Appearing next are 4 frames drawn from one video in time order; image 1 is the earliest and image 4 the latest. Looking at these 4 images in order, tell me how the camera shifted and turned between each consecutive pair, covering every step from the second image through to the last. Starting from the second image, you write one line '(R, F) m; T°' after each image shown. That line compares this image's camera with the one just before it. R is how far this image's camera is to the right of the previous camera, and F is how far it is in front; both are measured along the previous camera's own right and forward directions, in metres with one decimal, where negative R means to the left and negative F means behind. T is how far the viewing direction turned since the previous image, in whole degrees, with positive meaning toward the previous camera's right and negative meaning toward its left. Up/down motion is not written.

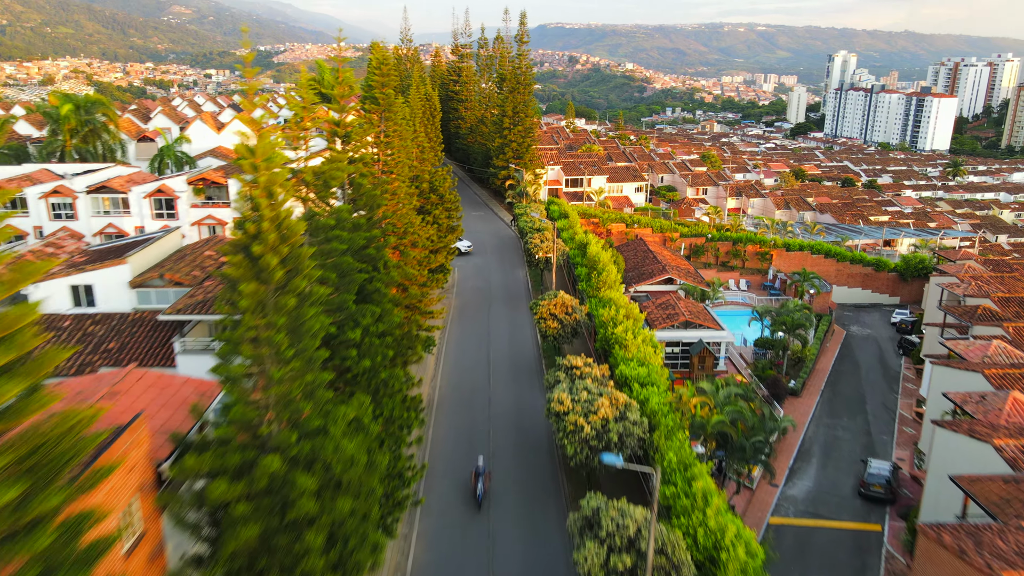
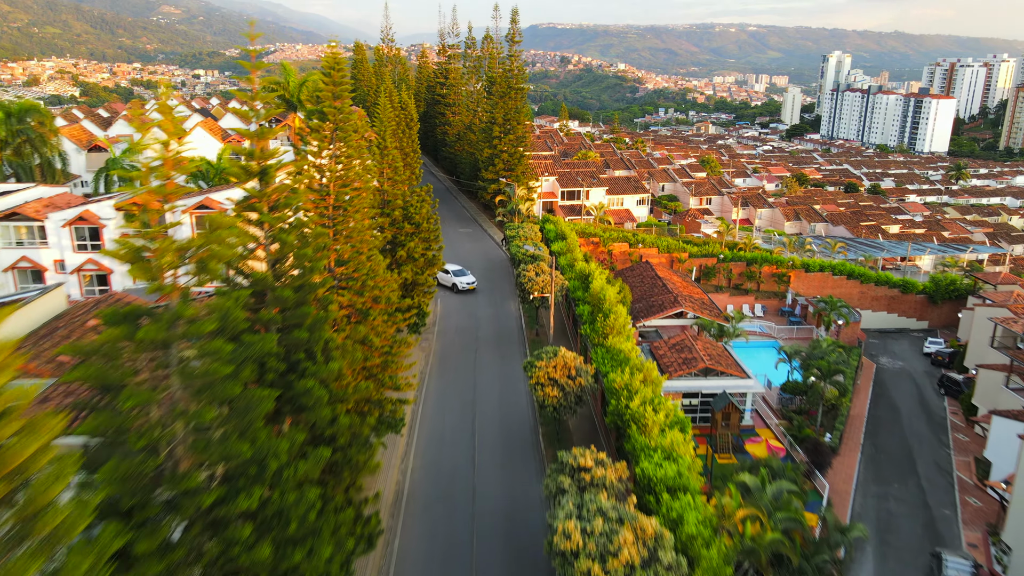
(+0.1, +3.7) m; +1°
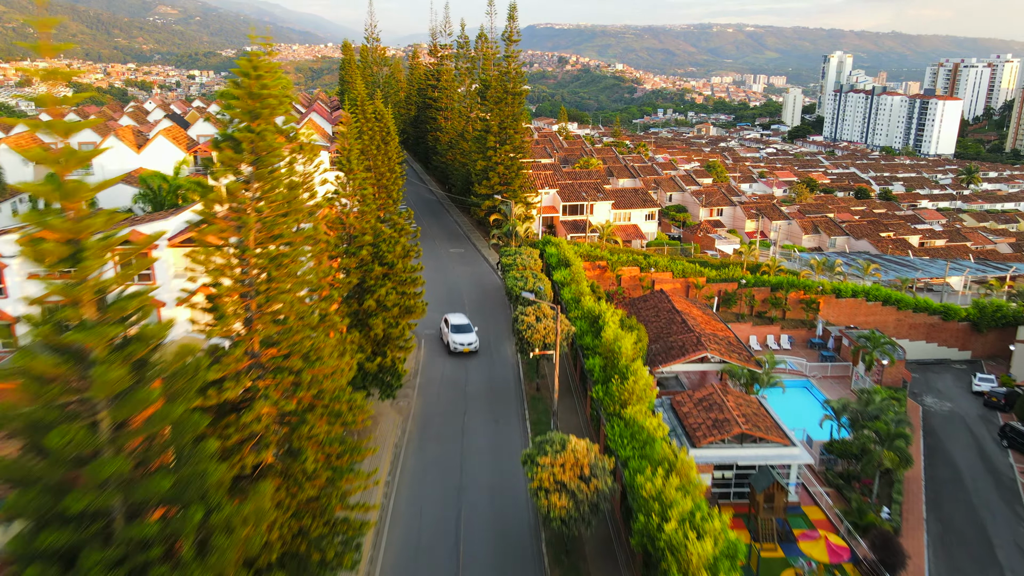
(+0.1, +3.7) m; 0°
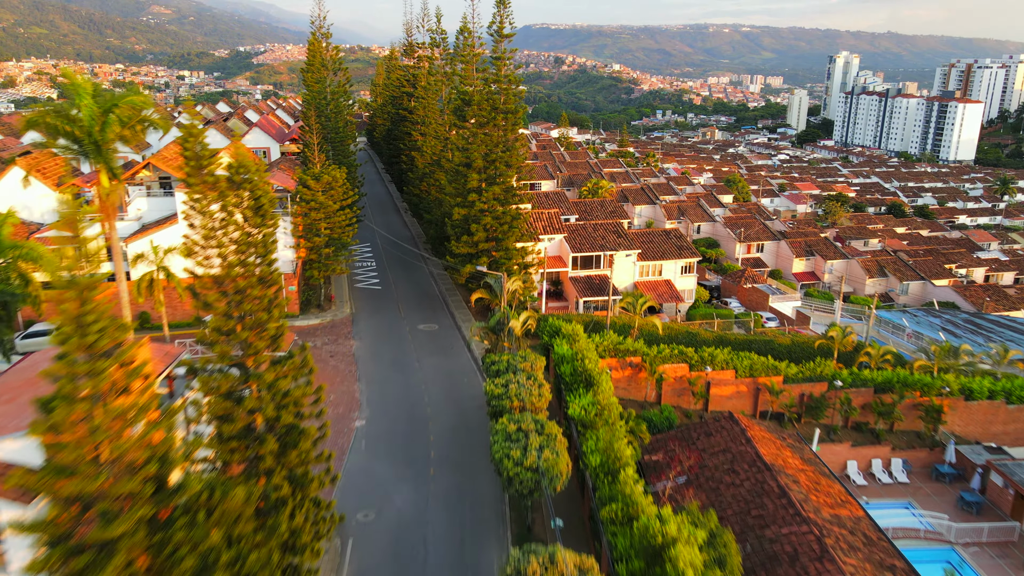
(+0.1, +9.2) m; 0°
